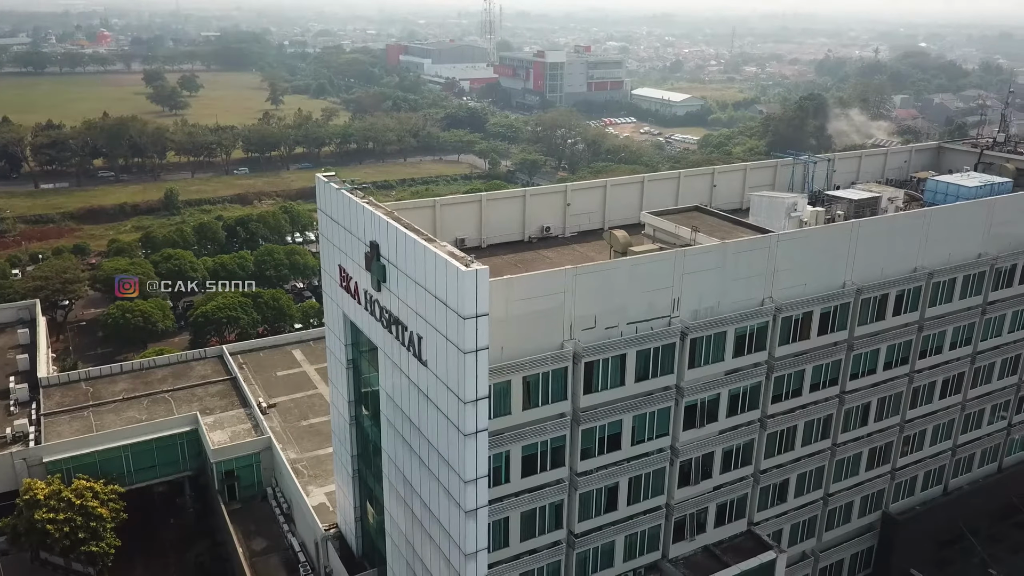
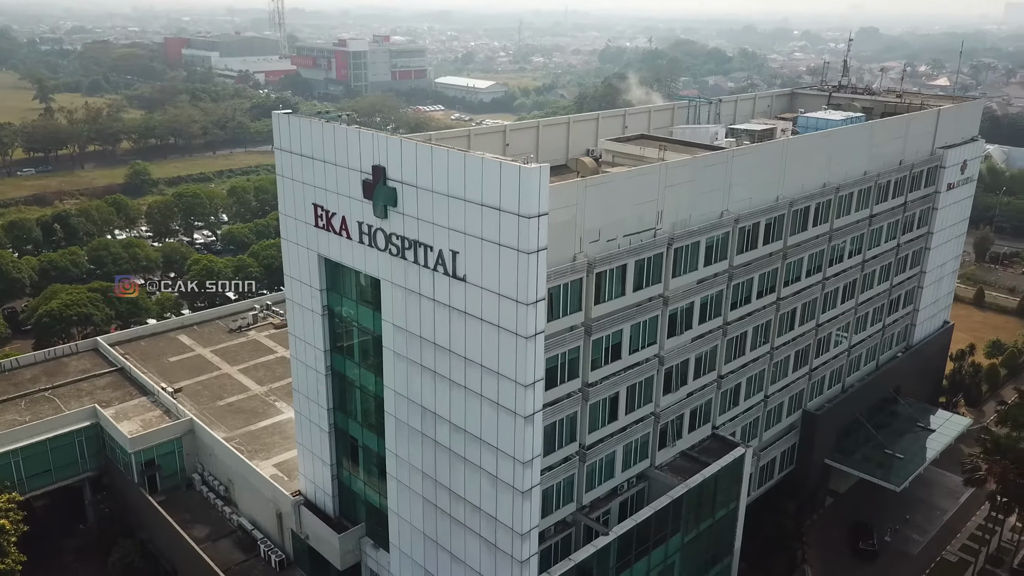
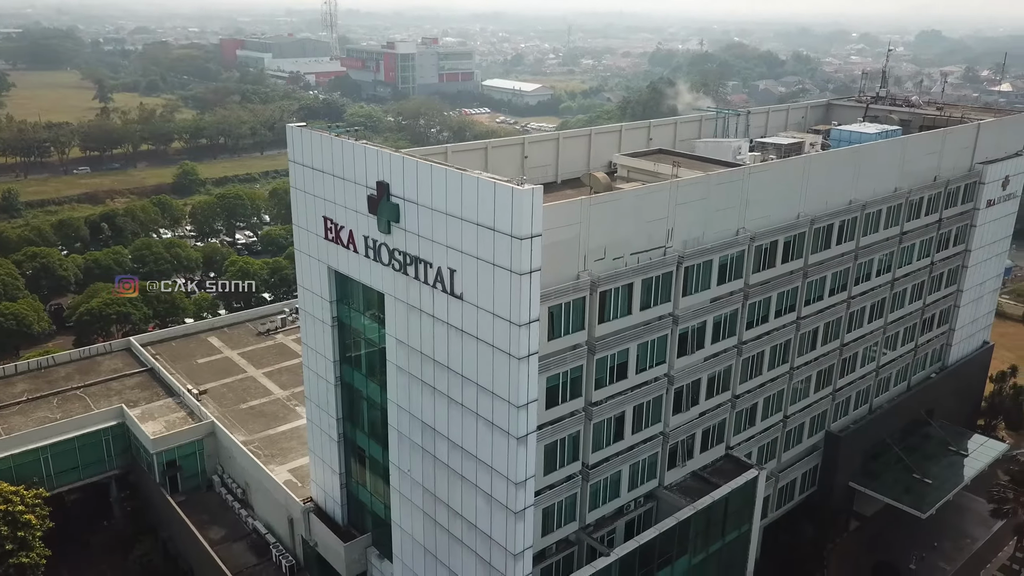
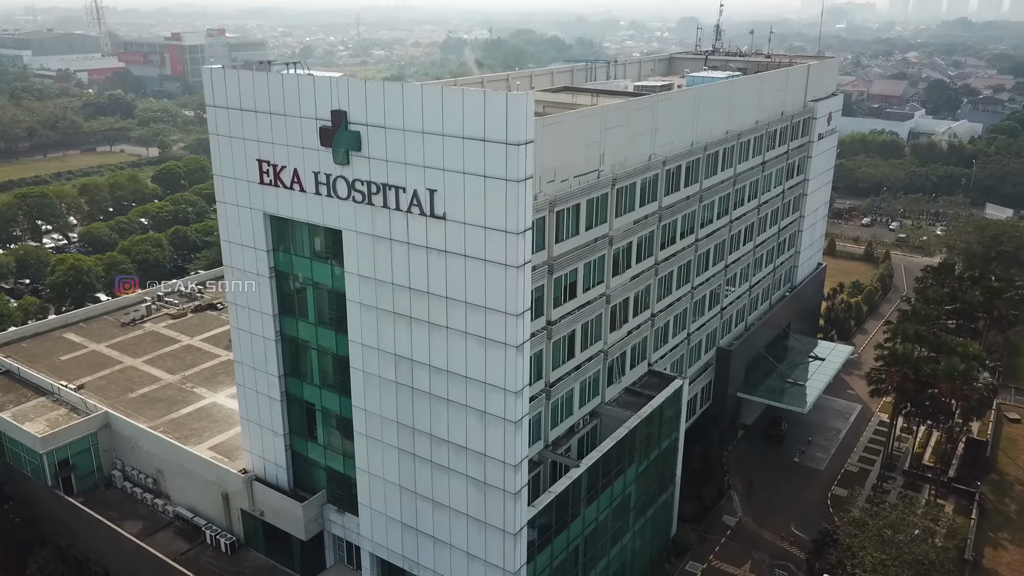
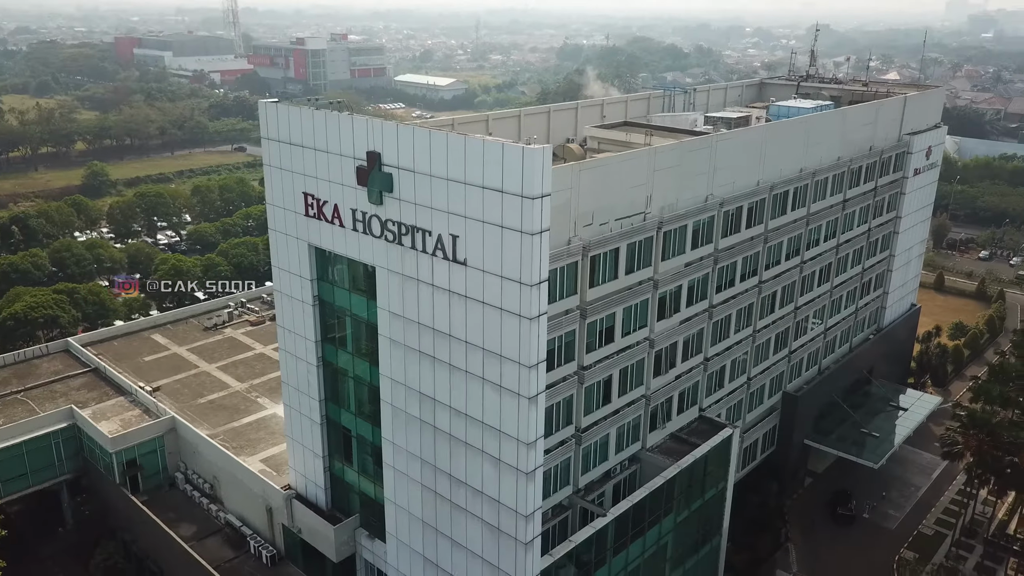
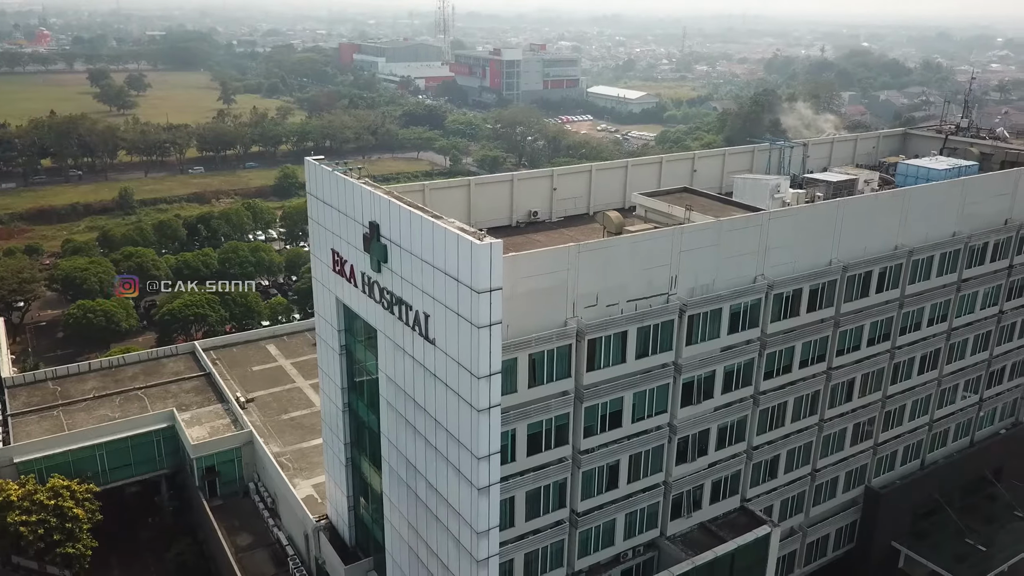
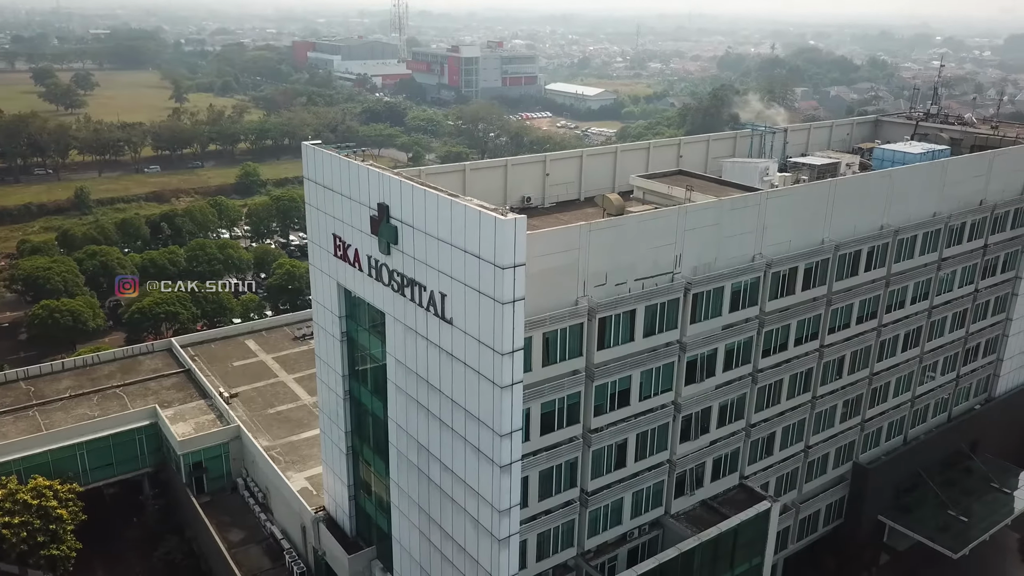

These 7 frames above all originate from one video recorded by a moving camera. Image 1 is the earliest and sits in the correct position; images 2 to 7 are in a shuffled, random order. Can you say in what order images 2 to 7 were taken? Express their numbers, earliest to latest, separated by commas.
6, 7, 3, 2, 5, 4
